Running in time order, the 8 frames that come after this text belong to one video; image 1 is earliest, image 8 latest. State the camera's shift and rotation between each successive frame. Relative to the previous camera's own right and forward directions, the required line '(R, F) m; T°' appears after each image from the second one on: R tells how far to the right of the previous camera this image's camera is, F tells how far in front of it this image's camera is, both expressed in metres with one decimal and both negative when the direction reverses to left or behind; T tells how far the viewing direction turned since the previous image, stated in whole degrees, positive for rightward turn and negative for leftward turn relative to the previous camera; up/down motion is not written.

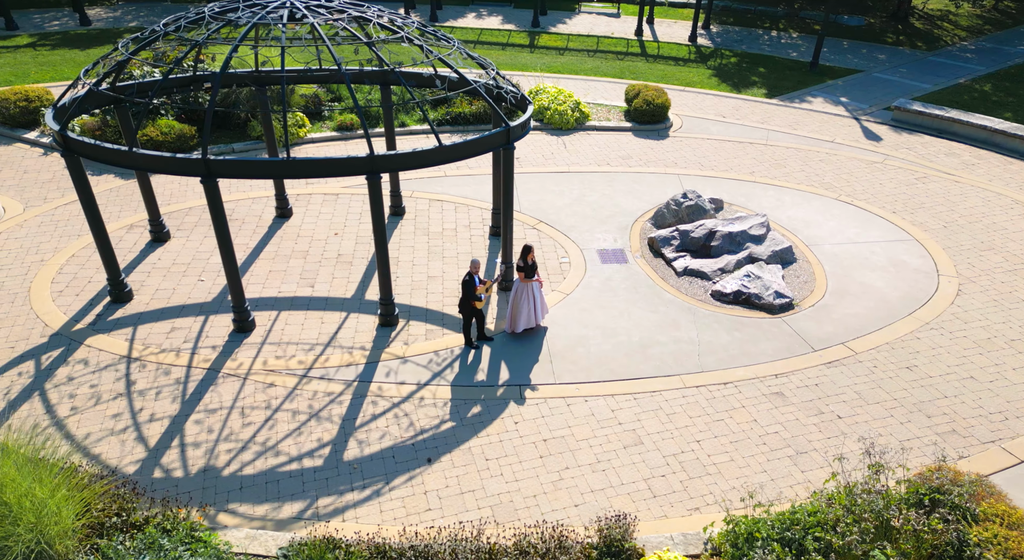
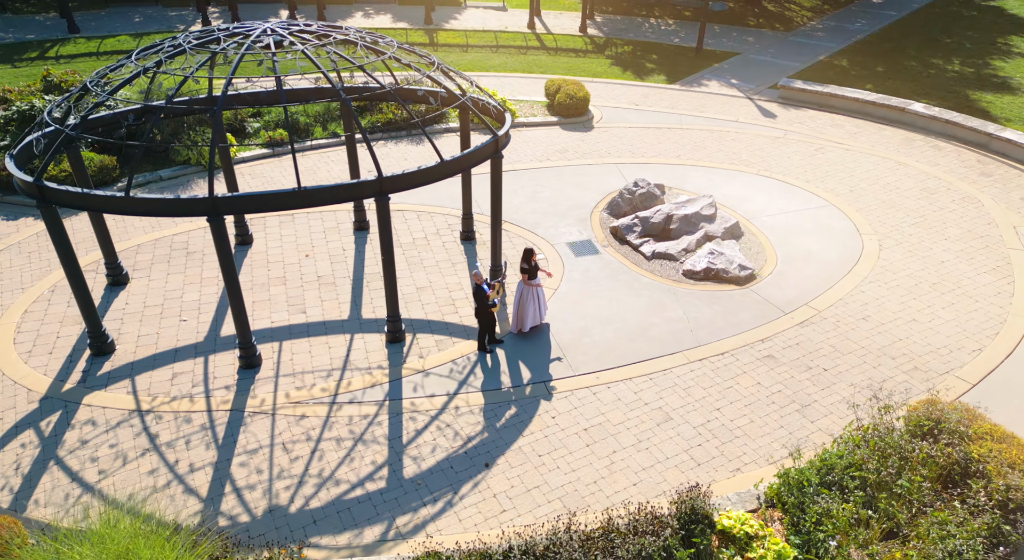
(-1.6, -0.2) m; +10°
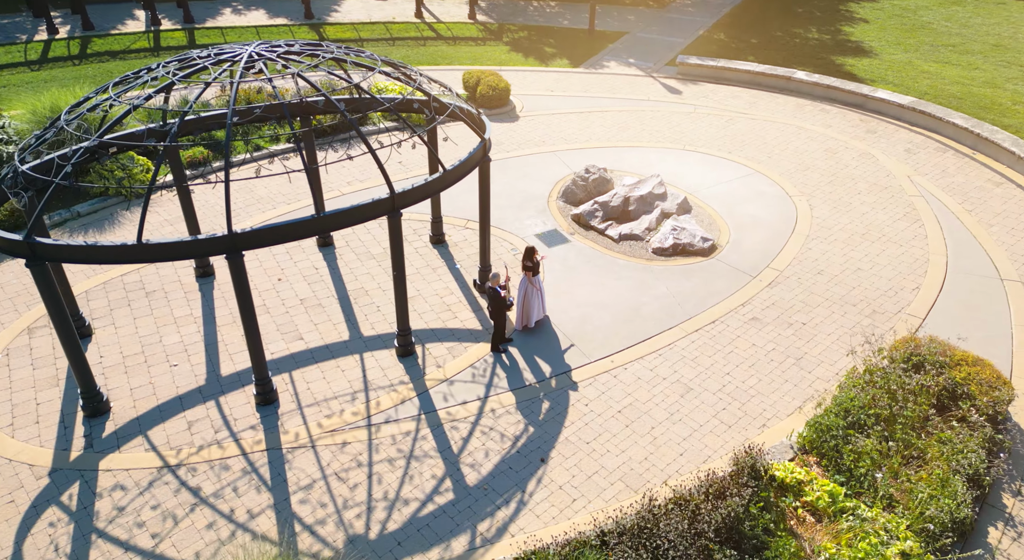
(-1.6, -0.1) m; +10°
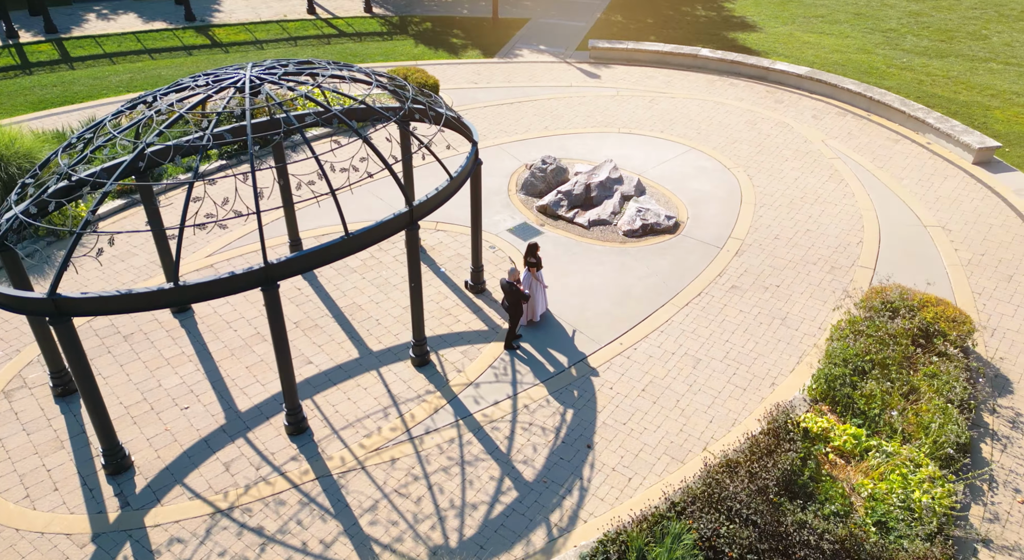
(-1.5, -0.1) m; +9°
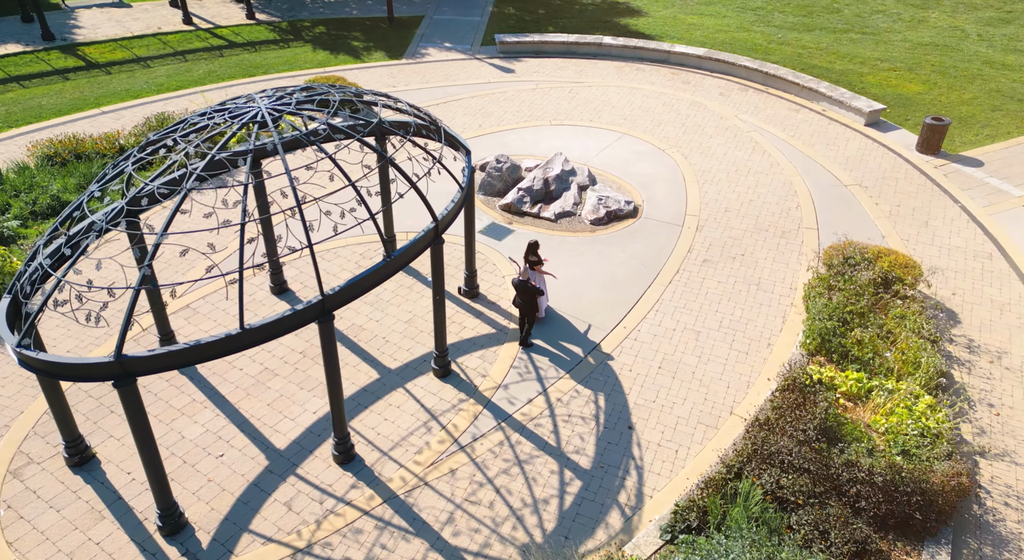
(-1.7, -0.1) m; +9°
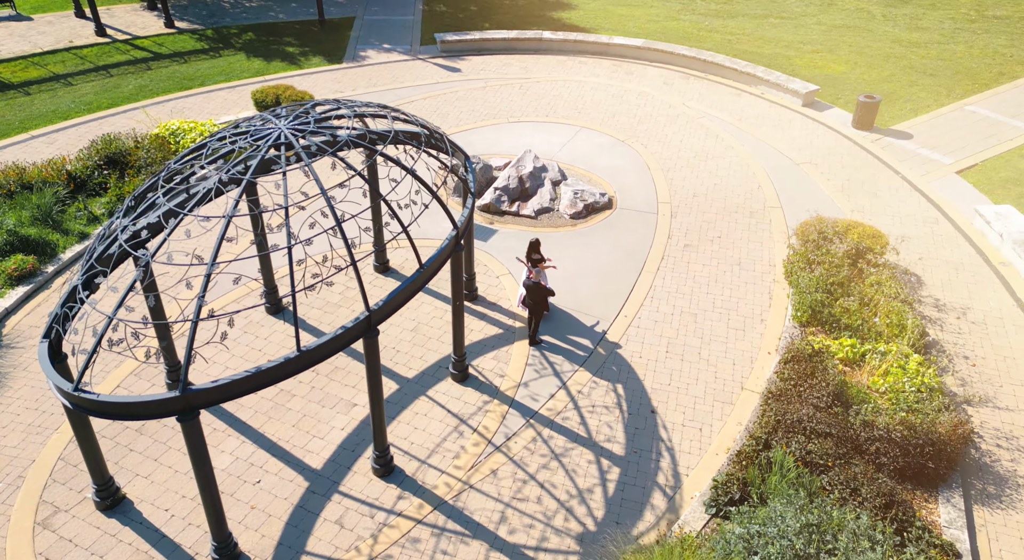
(-1.1, -0.1) m; +6°
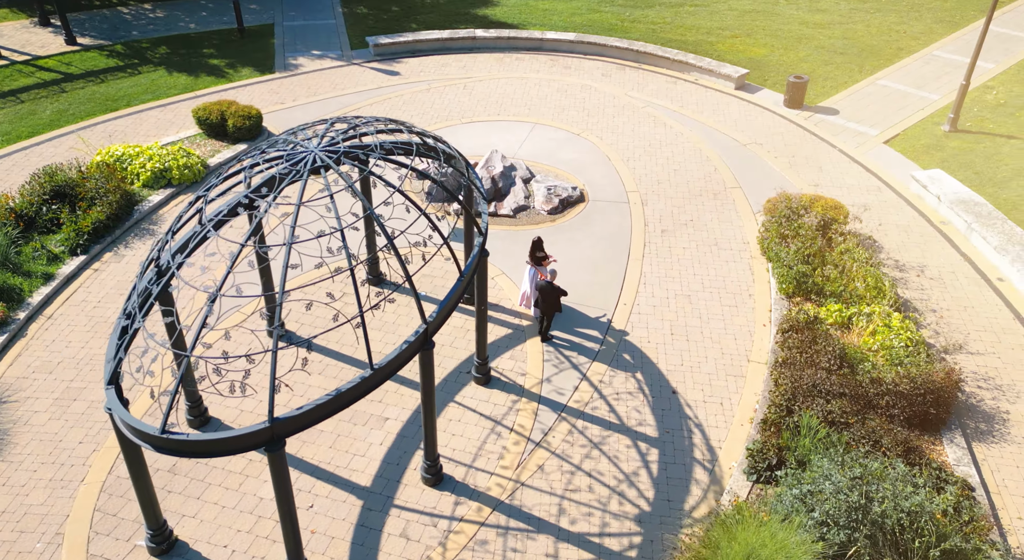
(-1.3, -0.1) m; +7°
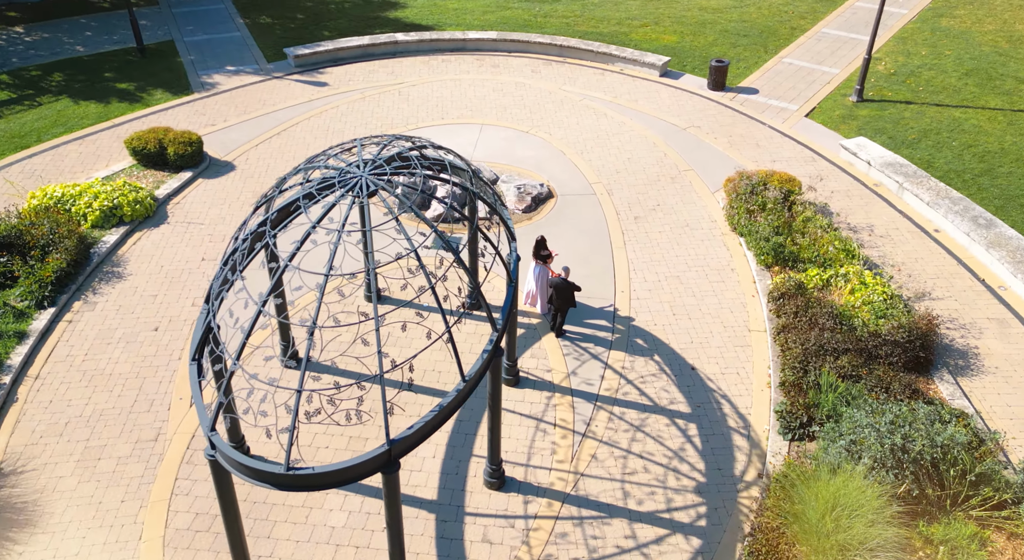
(-1.6, -0.2) m; +8°
